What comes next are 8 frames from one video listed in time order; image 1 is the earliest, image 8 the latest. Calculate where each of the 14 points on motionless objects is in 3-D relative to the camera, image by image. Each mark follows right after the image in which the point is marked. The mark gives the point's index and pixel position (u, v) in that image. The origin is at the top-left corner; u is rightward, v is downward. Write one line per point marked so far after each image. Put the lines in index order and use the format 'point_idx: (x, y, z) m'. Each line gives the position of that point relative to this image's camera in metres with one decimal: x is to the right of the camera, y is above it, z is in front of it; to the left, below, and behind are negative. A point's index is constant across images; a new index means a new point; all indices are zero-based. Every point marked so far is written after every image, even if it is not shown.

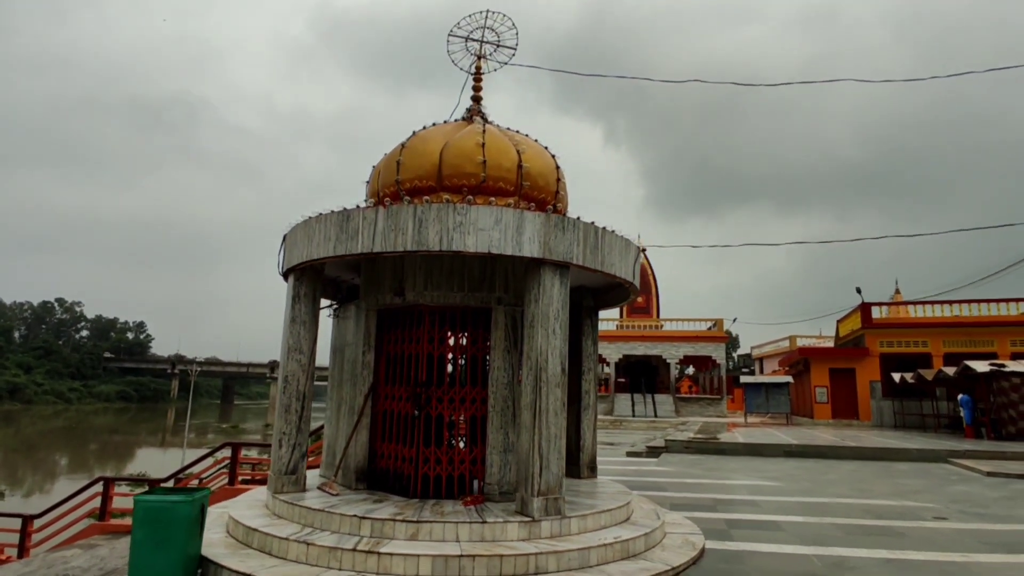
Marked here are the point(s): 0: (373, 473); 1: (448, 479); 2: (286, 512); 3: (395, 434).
0: (-1.4, -1.8, +6.1) m
1: (-0.6, -1.8, +5.8) m
2: (-2.0, -2.0, +5.3) m
3: (-1.2, -1.4, +6.0) m
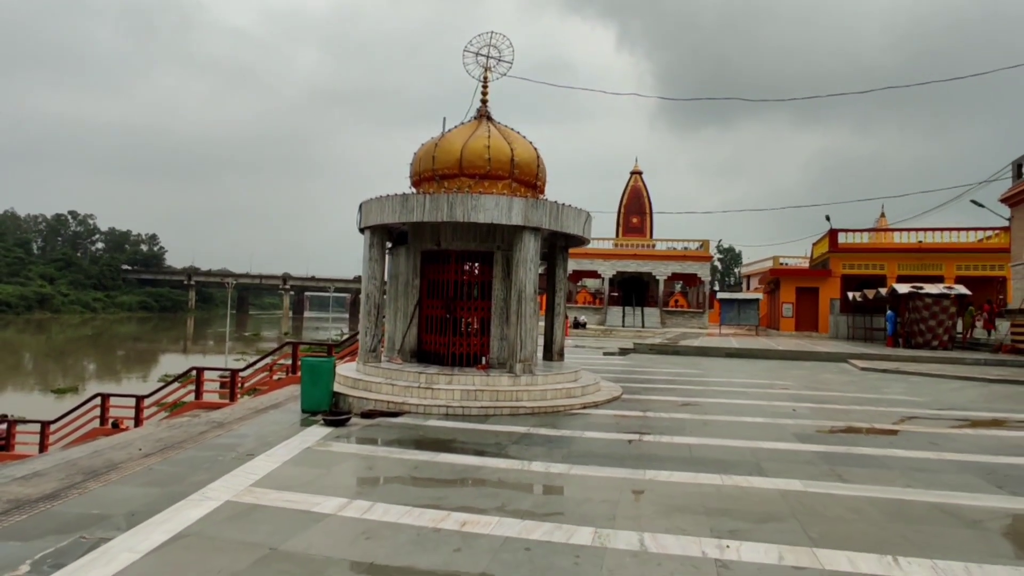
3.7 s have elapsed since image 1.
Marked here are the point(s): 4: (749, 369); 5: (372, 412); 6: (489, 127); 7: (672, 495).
0: (-1.5, -1.0, +9.8) m
1: (-0.7, -1.1, +9.5) m
2: (-2.1, -1.3, +9.1) m
3: (-1.3, -0.6, +9.7) m
4: (+5.8, -2.0, +14.8) m
5: (-1.8, -1.6, +7.6) m
6: (-0.4, +2.6, +9.8) m
7: (+1.3, -1.6, +4.5) m
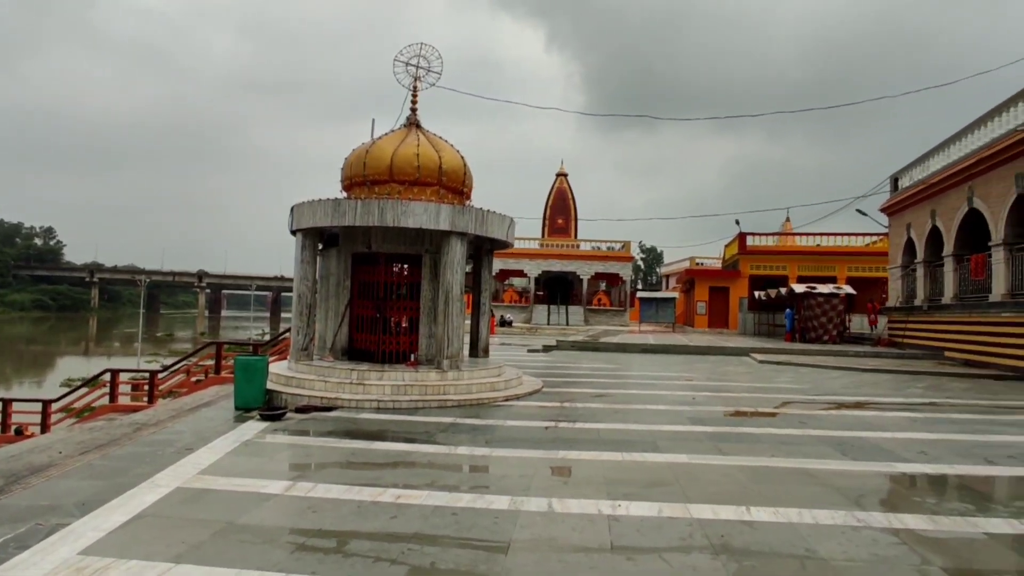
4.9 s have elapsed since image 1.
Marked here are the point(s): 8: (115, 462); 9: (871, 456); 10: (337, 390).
0: (-2.7, -1.0, +10.2) m
1: (-1.9, -1.1, +10.0) m
2: (-3.2, -1.3, +9.4) m
3: (-2.5, -0.7, +10.1) m
4: (+3.9, -2.0, +16.0) m
5: (-2.7, -1.6, +8.0) m
6: (-1.6, +2.6, +10.3) m
7: (+0.7, -1.6, +5.2) m
8: (-3.7, -1.6, +5.6) m
9: (+3.6, -1.7, +6.0) m
10: (-2.5, -1.5, +8.6) m
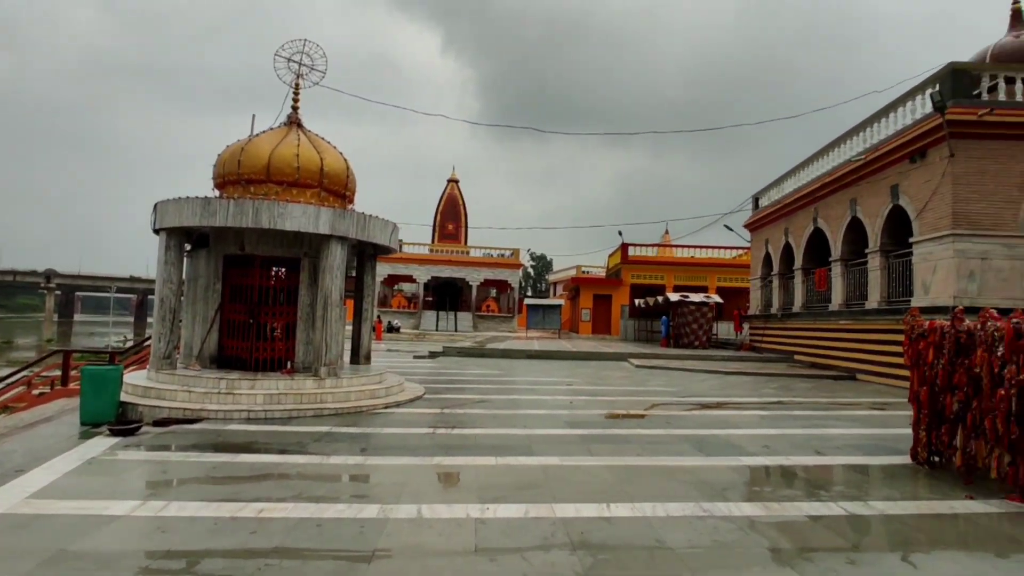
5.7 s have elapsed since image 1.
0: (-4.6, -1.1, +9.6) m
1: (-3.8, -1.1, +9.5) m
2: (-5.0, -1.3, +8.7) m
3: (-4.3, -0.7, +9.5) m
4: (+0.9, -2.2, +16.5) m
5: (-4.2, -1.6, +7.4) m
6: (-3.5, +2.5, +9.9) m
7: (-0.4, -1.7, +5.3) m
8: (-4.8, -1.6, +4.9) m
9: (+2.3, -1.8, +6.6) m
10: (-4.1, -1.5, +8.1) m
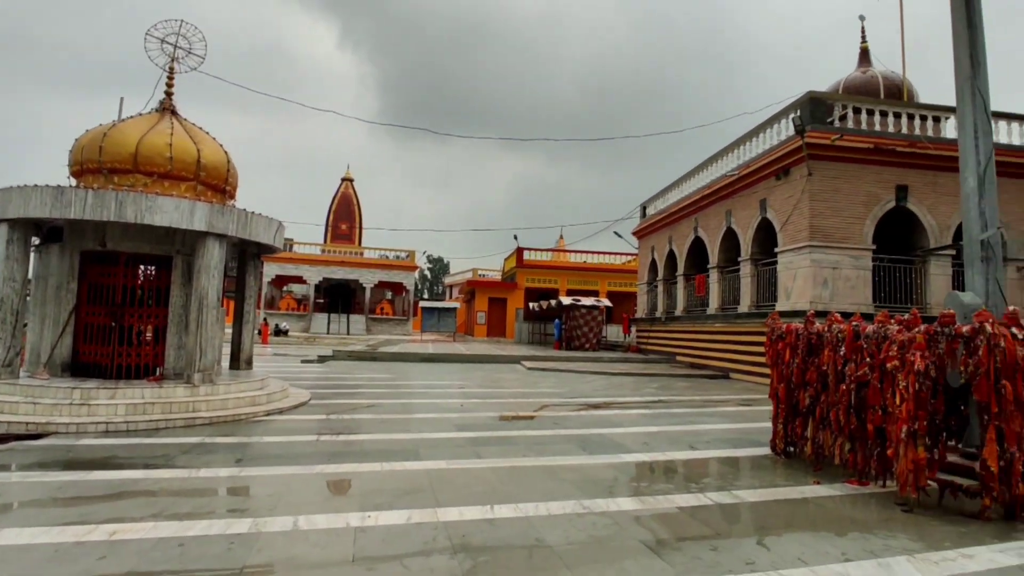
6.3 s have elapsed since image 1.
0: (-6.3, -1.1, +8.7) m
1: (-5.4, -1.1, +8.7) m
2: (-6.5, -1.3, +7.8) m
3: (-6.0, -0.7, +8.7) m
4: (-2.0, -2.3, +16.4) m
5: (-5.5, -1.6, +6.6) m
6: (-5.2, +2.5, +9.2) m
7: (-1.4, -1.7, +5.2) m
8: (-5.7, -1.6, +4.0) m
9: (+1.0, -1.8, +6.9) m
10: (-5.5, -1.5, +7.2) m
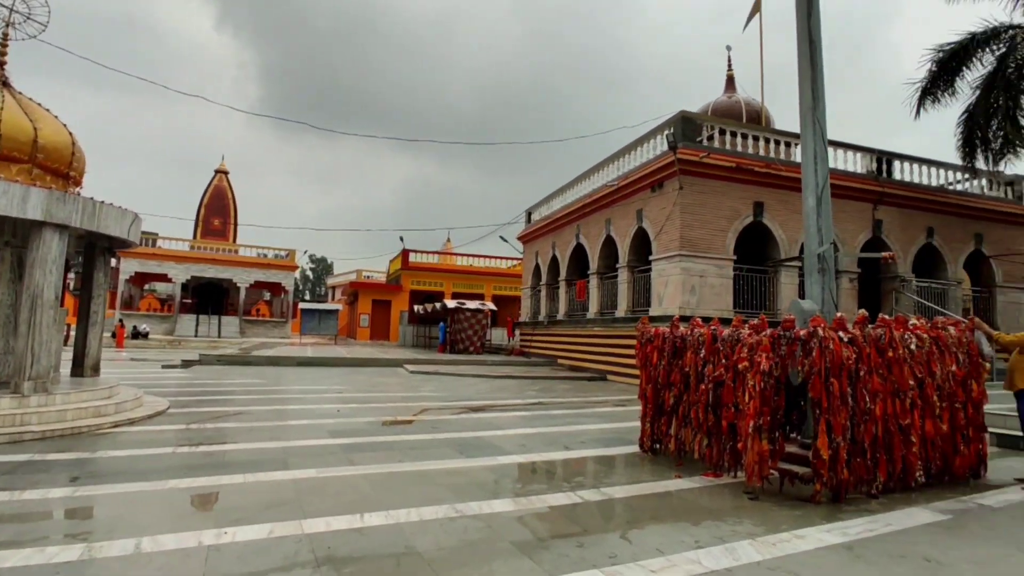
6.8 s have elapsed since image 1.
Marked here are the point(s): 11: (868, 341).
0: (-7.8, -1.0, +7.4) m
1: (-7.0, -1.1, +7.6) m
2: (-7.9, -1.2, +6.4) m
3: (-7.5, -0.7, +7.4) m
4: (-5.1, -2.3, +15.7) m
5: (-6.7, -1.5, +5.4) m
6: (-6.8, +2.6, +8.1) m
7: (-2.4, -1.7, +4.8) m
8: (-6.4, -1.5, +2.9) m
9: (-0.3, -1.9, +6.9) m
10: (-6.9, -1.4, +6.1) m
11: (+3.2, -0.5, +5.5) m
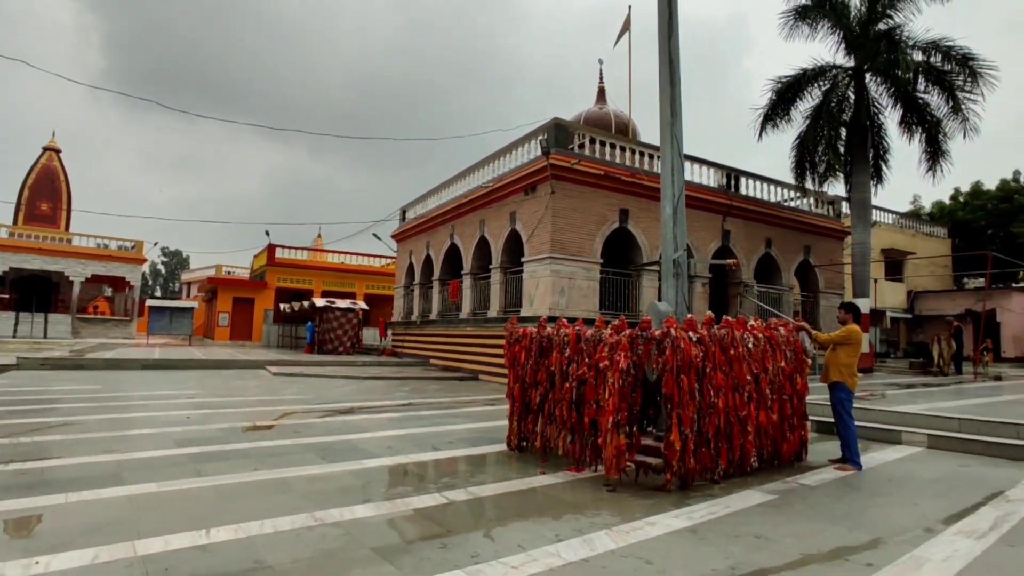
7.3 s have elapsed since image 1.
0: (-9.2, -0.9, +5.6) m
1: (-8.5, -1.0, +6.0) m
2: (-9.1, -1.1, +4.6) m
3: (-8.9, -0.5, +5.7) m
4: (-8.2, -2.2, +14.3) m
5: (-7.8, -1.4, +3.9) m
6: (-8.3, +2.7, +6.5) m
7: (-3.4, -1.6, +4.1) m
8: (-6.9, -1.4, +1.5) m
9: (-1.8, -1.9, +6.6) m
10: (-8.0, -1.3, +4.5) m
11: (+2.0, -0.5, +6.0) m
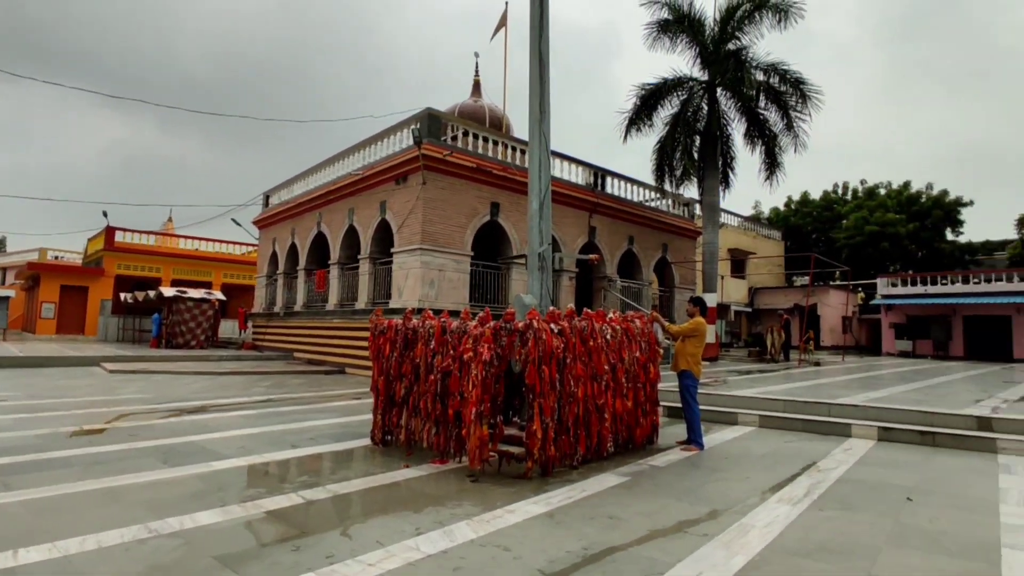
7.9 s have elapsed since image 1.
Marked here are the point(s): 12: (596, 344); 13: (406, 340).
0: (-10.3, -0.7, +3.5) m
1: (-9.6, -0.8, +4.1) m
2: (-9.9, -0.9, +2.7) m
3: (-10.0, -0.3, +3.7) m
4: (-11.1, -1.9, +12.3) m
5: (-8.5, -1.3, +2.2) m
6: (-9.5, +2.9, +4.6) m
7: (-4.3, -1.5, +3.3) m
8: (-7.2, -1.3, 0.0) m
9: (-3.2, -1.7, +6.1) m
10: (-8.9, -1.2, +2.8) m
11: (+0.6, -0.5, +6.2) m
12: (+0.9, -0.6, +6.5) m
13: (-1.2, -0.6, +6.8) m
